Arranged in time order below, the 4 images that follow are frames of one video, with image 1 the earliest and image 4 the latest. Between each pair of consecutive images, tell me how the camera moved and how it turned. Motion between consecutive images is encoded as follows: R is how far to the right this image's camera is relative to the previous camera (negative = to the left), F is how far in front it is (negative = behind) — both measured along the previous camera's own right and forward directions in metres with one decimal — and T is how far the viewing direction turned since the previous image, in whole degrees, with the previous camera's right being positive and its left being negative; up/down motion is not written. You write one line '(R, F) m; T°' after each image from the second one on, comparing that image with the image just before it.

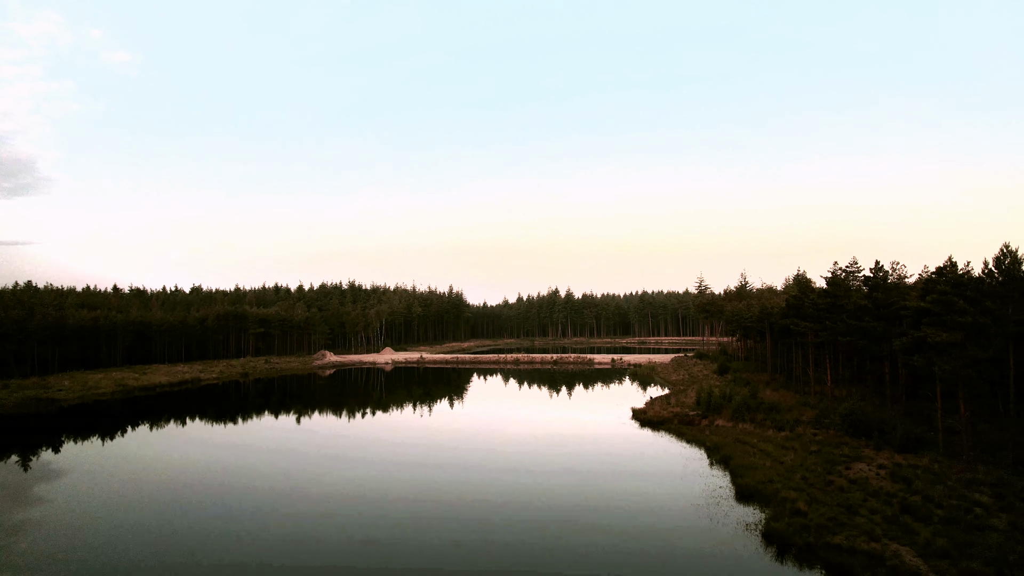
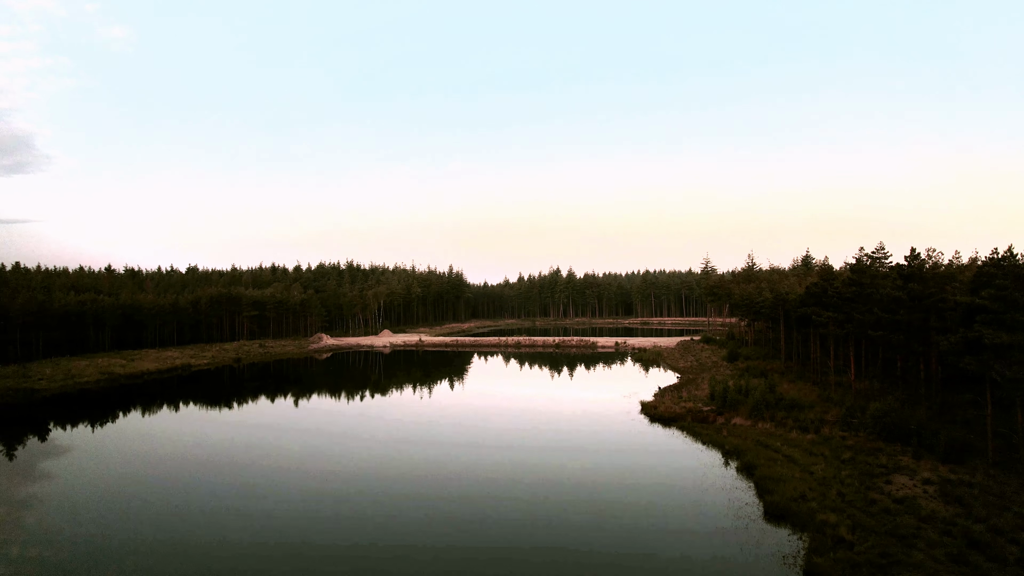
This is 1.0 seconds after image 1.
(-0.1, +1.9) m; 0°
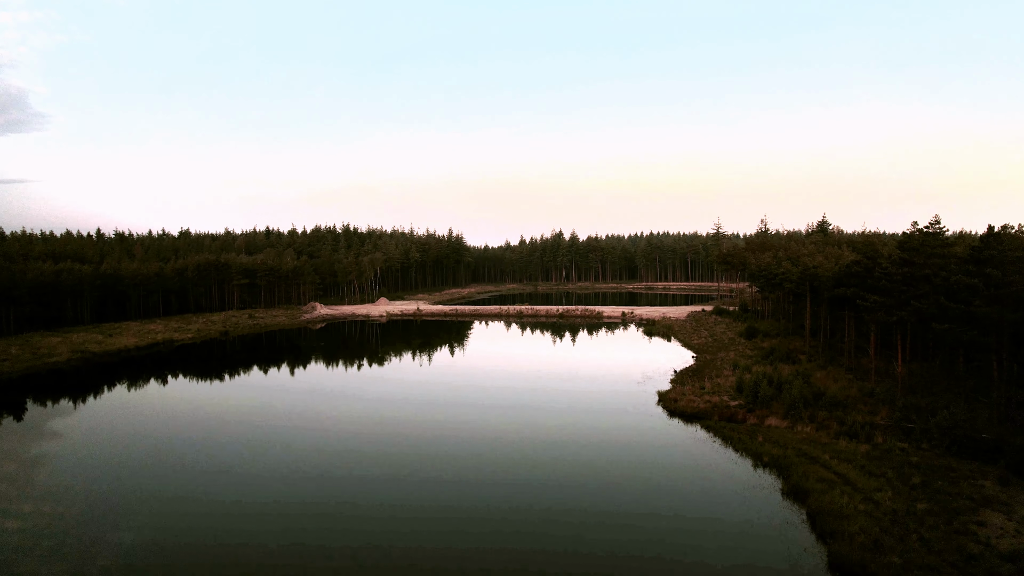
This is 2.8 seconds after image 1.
(-0.1, +3.1) m; 0°
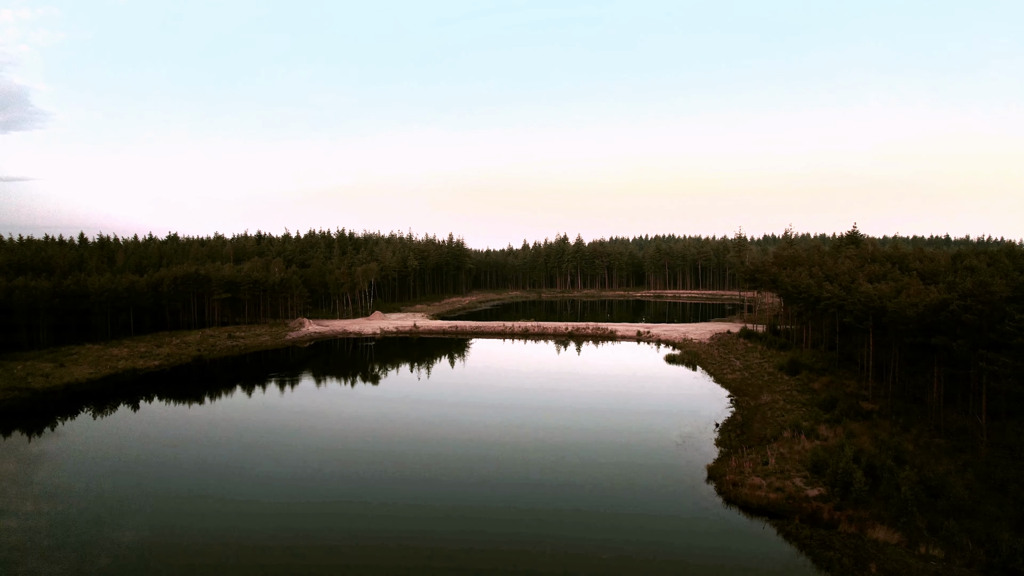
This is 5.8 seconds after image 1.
(-0.4, +5.1) m; 0°
